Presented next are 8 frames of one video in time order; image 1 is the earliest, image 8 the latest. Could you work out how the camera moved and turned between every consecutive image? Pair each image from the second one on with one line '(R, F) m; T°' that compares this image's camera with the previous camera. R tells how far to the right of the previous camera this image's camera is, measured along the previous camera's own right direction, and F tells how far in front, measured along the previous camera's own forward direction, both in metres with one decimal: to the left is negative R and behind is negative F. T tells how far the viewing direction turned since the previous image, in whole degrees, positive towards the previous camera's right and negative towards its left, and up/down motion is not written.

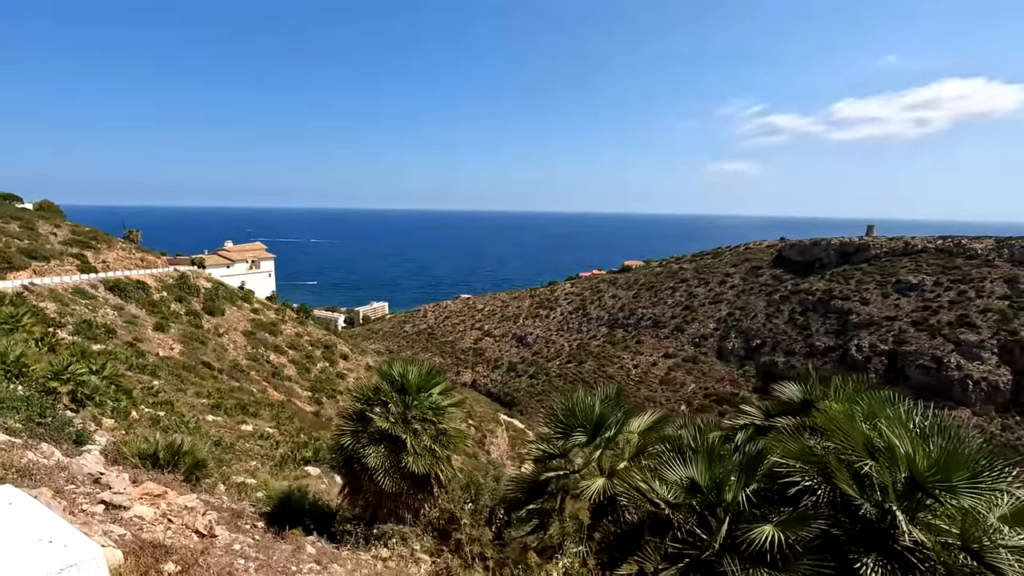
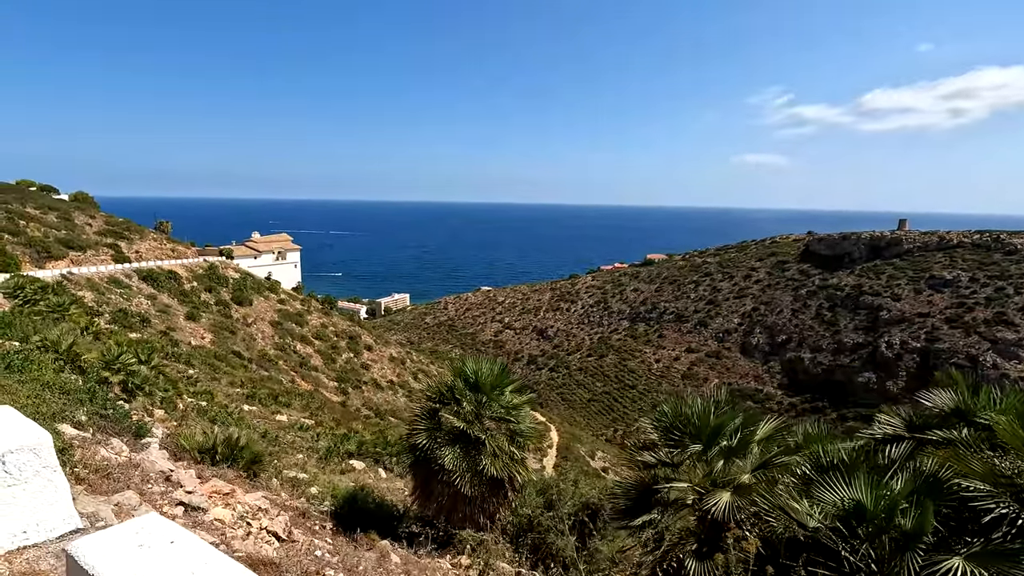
(-0.3, +0.1) m; -2°
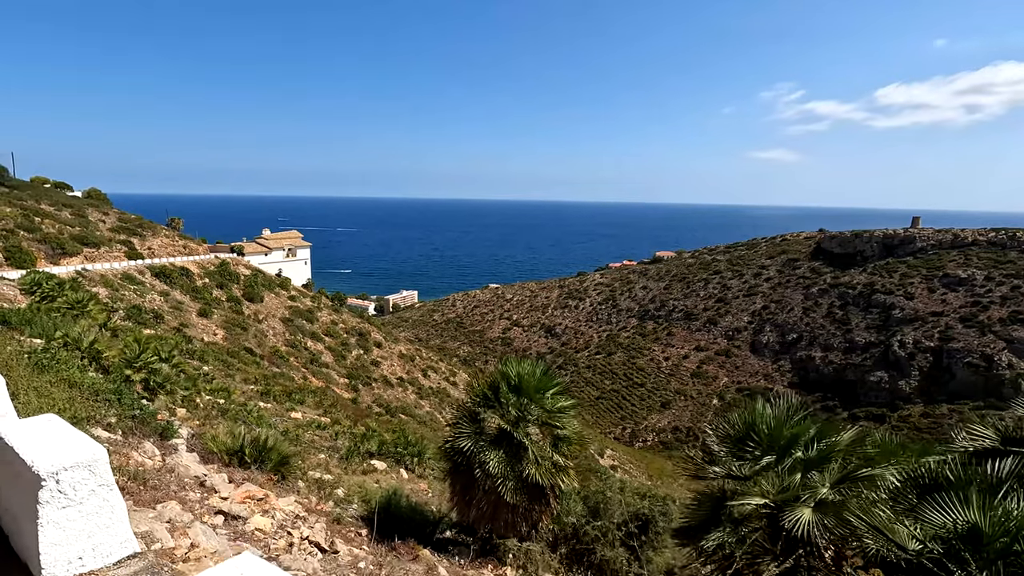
(-0.2, +0.1) m; -1°
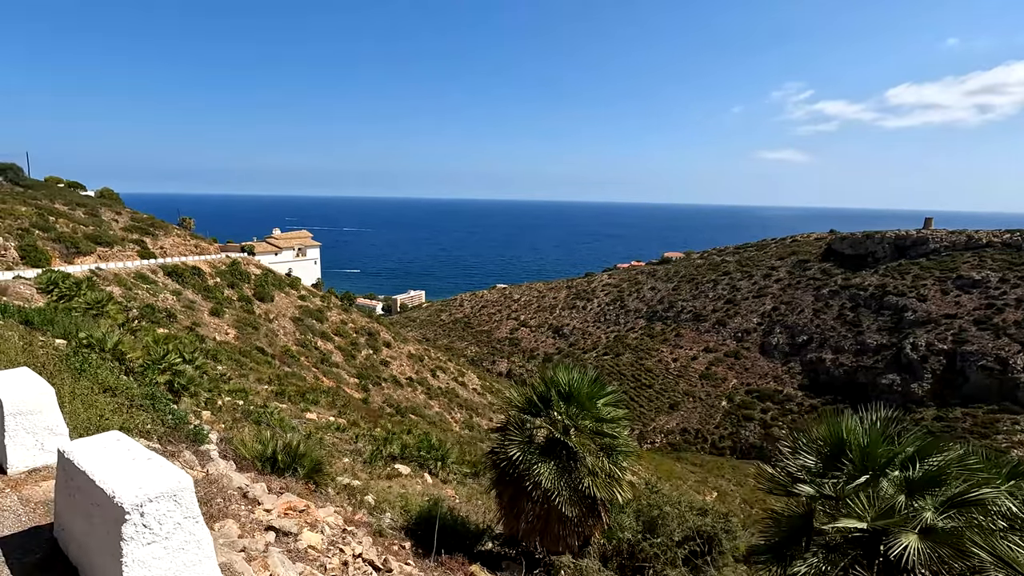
(-0.2, +0.1) m; -1°
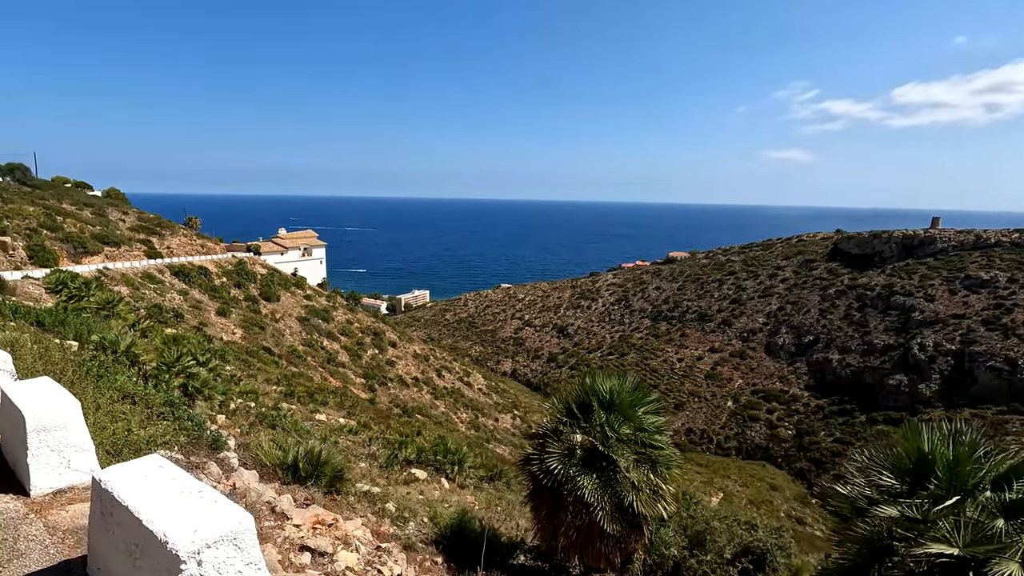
(-0.1, +0.1) m; 0°
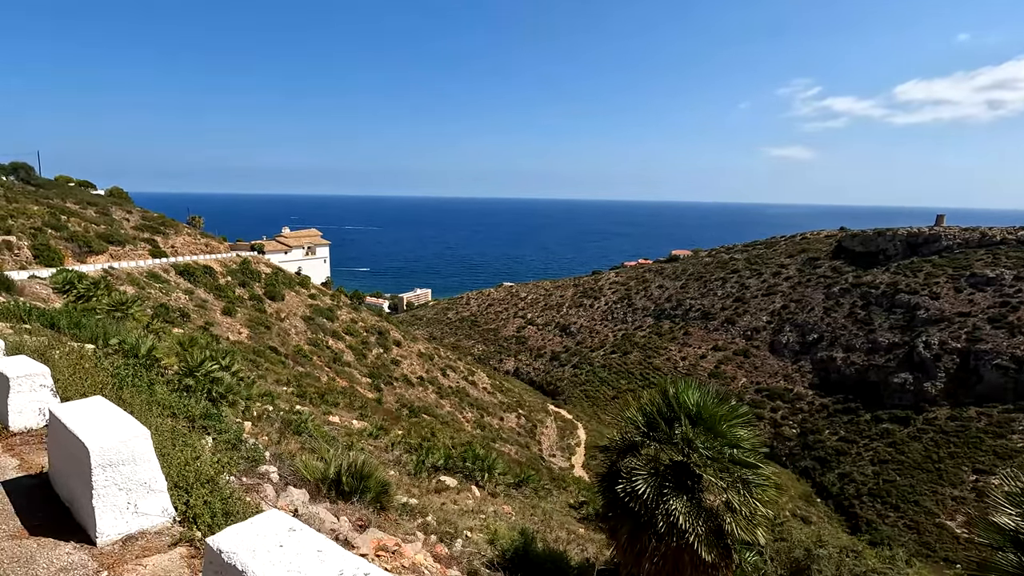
(-0.3, +0.2) m; 0°
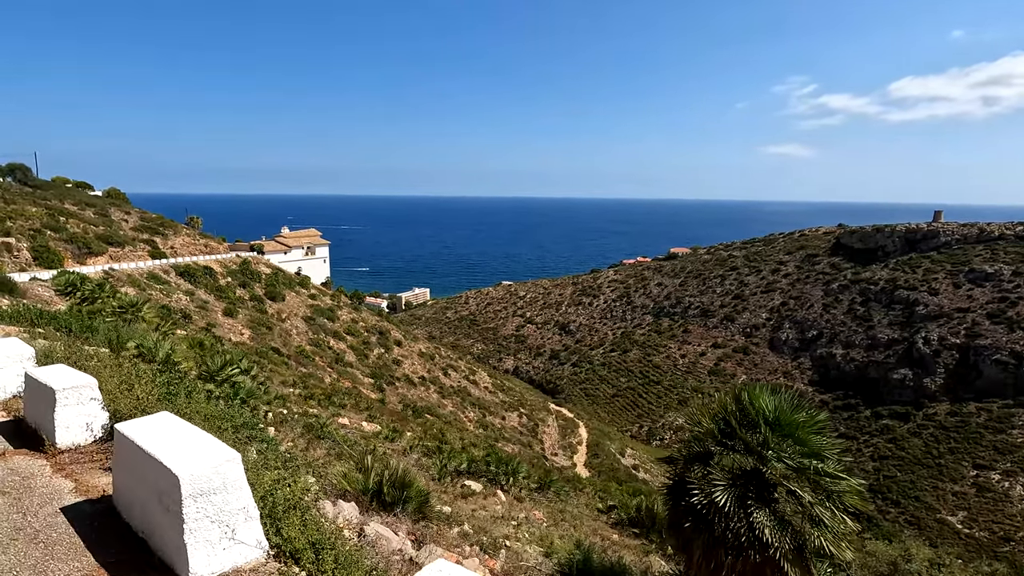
(-0.2, +0.1) m; 0°
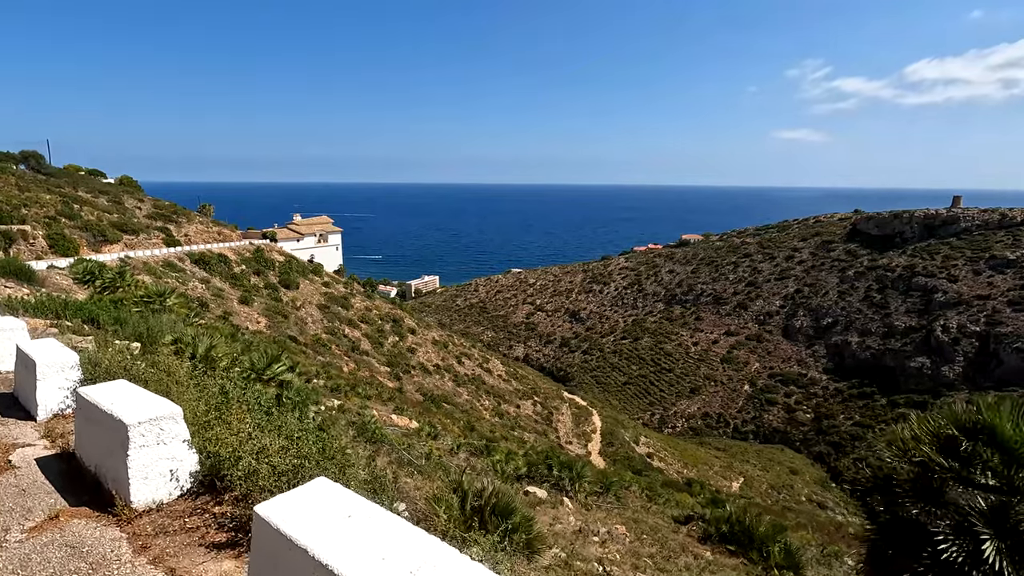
(-0.4, +0.4) m; -1°
